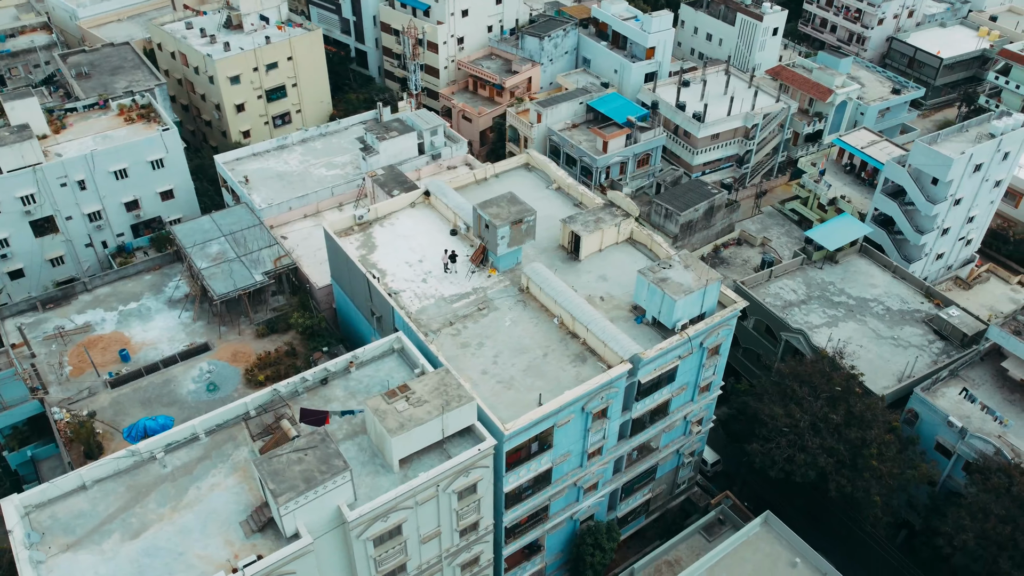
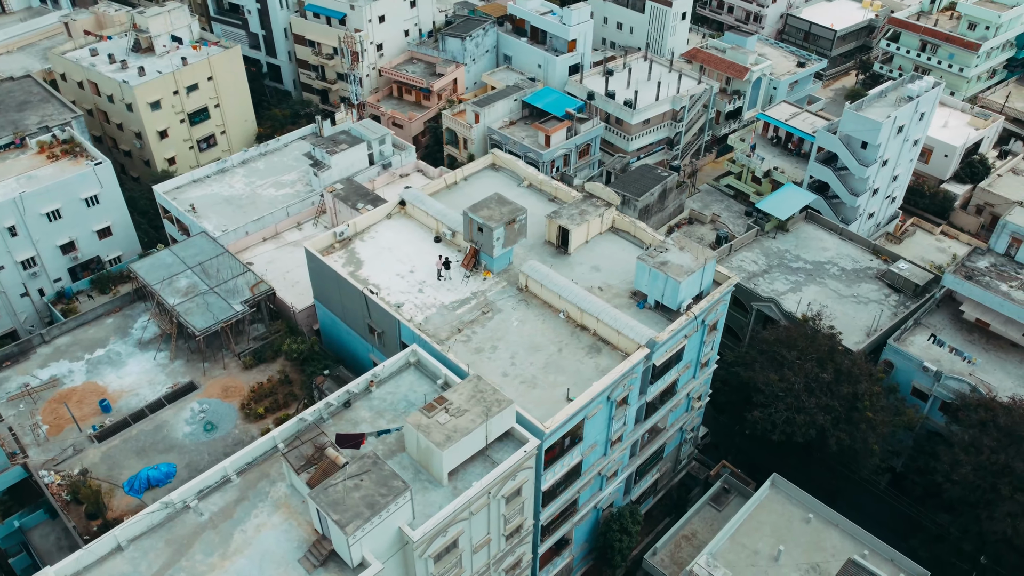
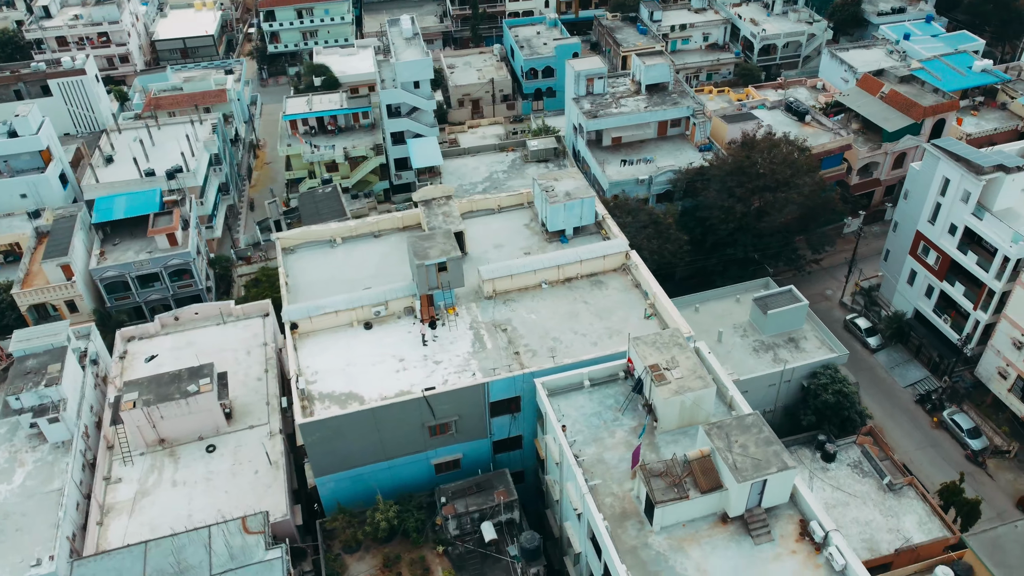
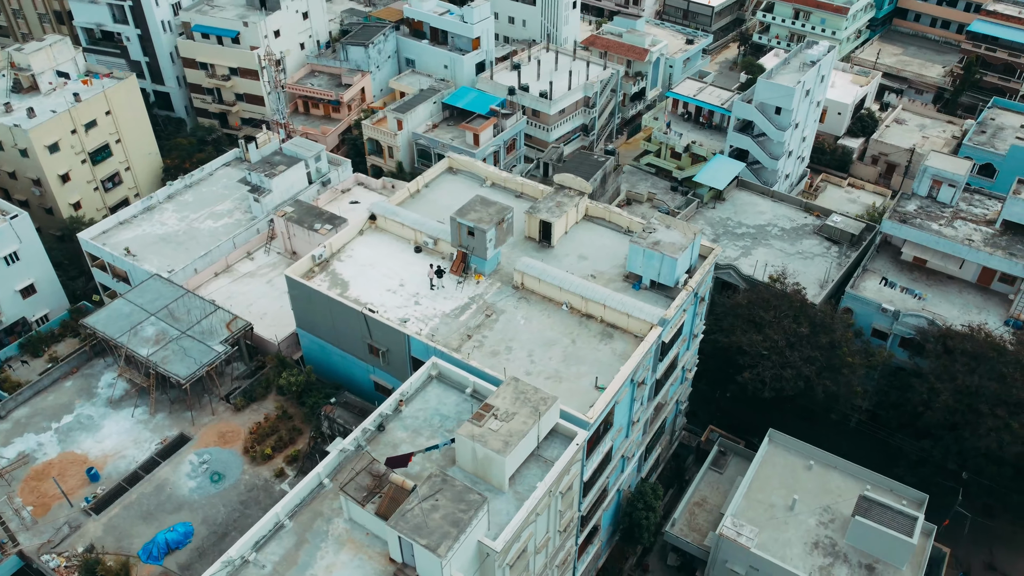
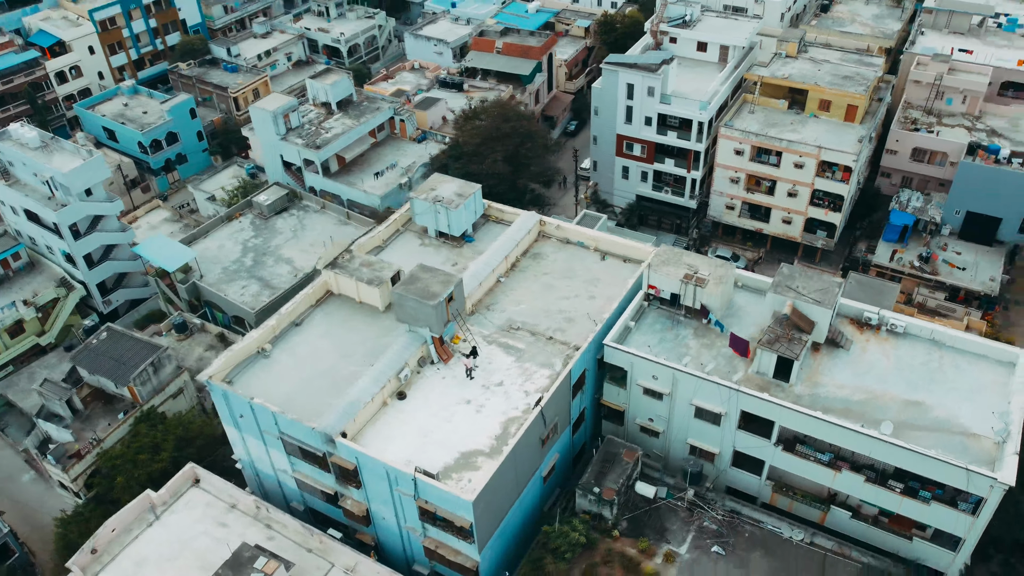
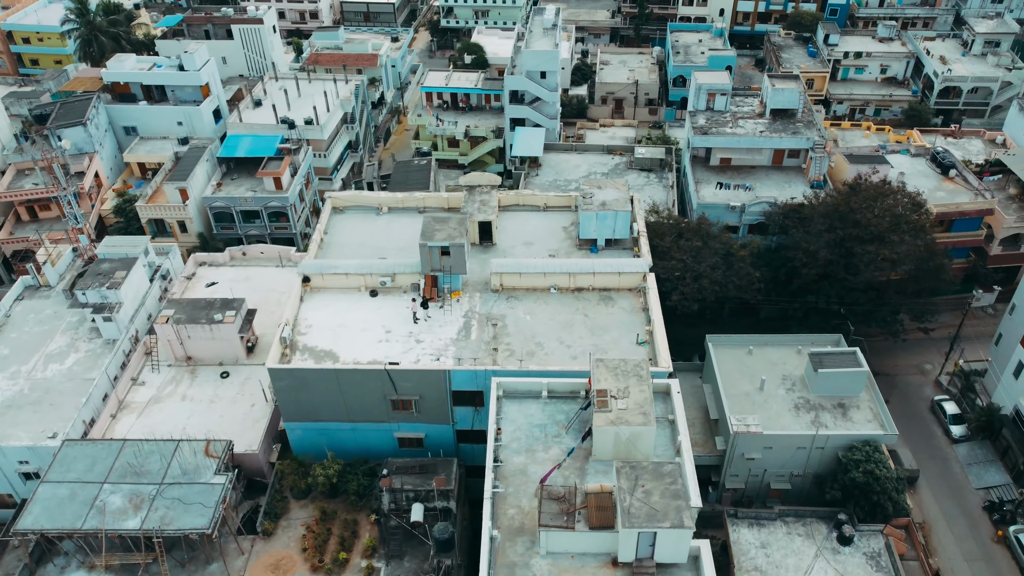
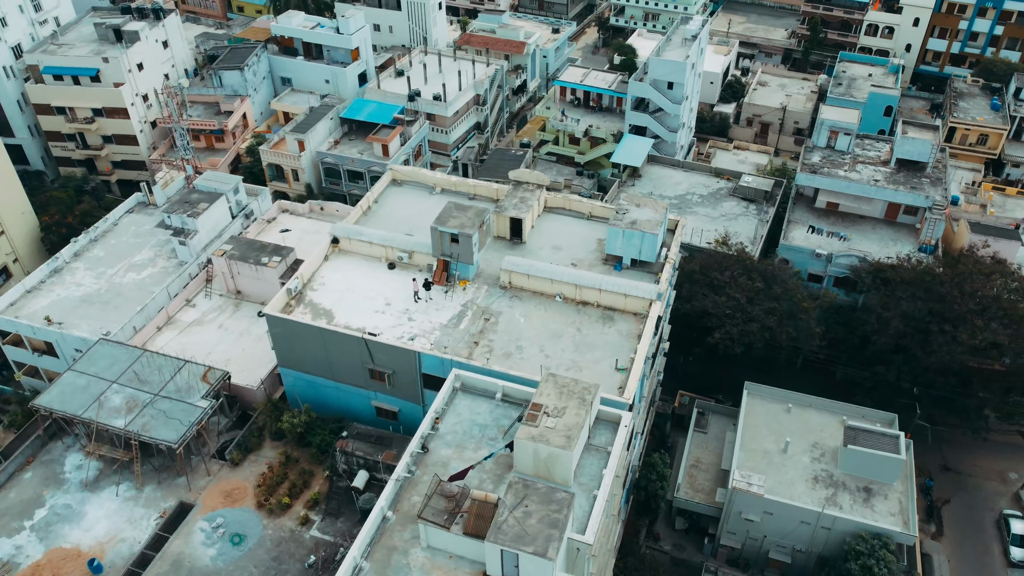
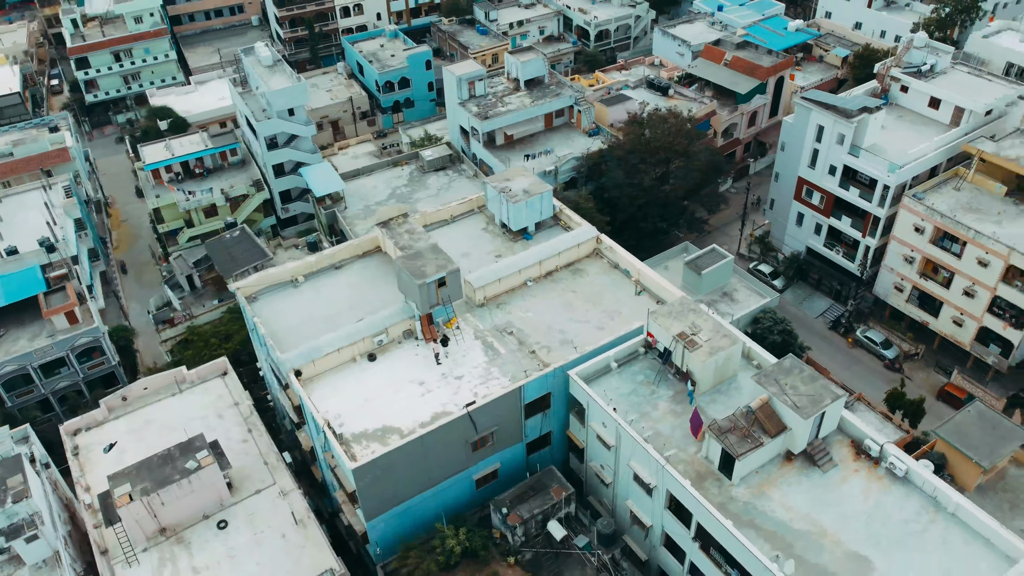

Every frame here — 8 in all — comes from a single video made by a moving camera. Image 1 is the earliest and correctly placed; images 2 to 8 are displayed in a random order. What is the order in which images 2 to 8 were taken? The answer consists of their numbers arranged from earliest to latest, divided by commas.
2, 4, 7, 6, 3, 8, 5
